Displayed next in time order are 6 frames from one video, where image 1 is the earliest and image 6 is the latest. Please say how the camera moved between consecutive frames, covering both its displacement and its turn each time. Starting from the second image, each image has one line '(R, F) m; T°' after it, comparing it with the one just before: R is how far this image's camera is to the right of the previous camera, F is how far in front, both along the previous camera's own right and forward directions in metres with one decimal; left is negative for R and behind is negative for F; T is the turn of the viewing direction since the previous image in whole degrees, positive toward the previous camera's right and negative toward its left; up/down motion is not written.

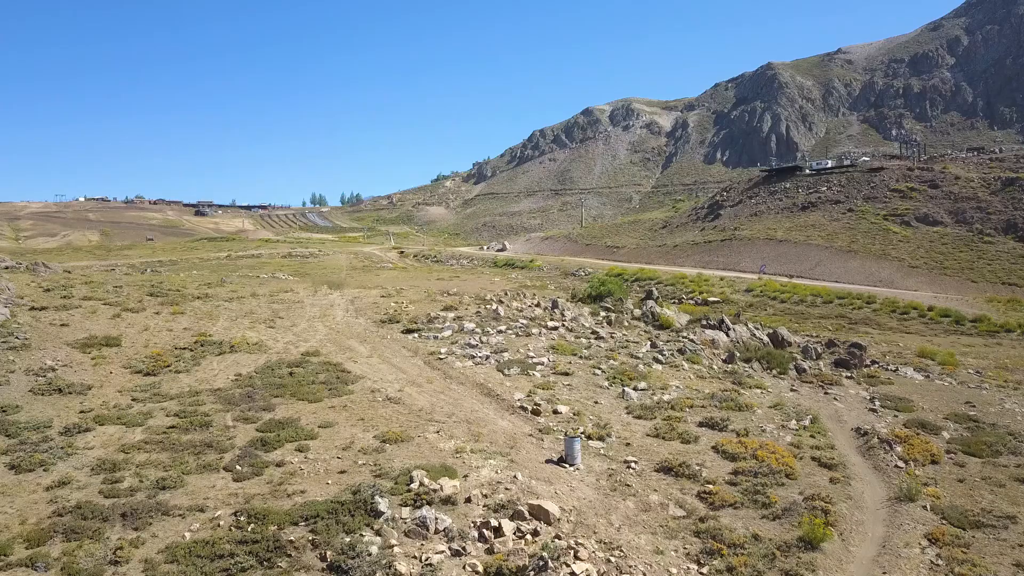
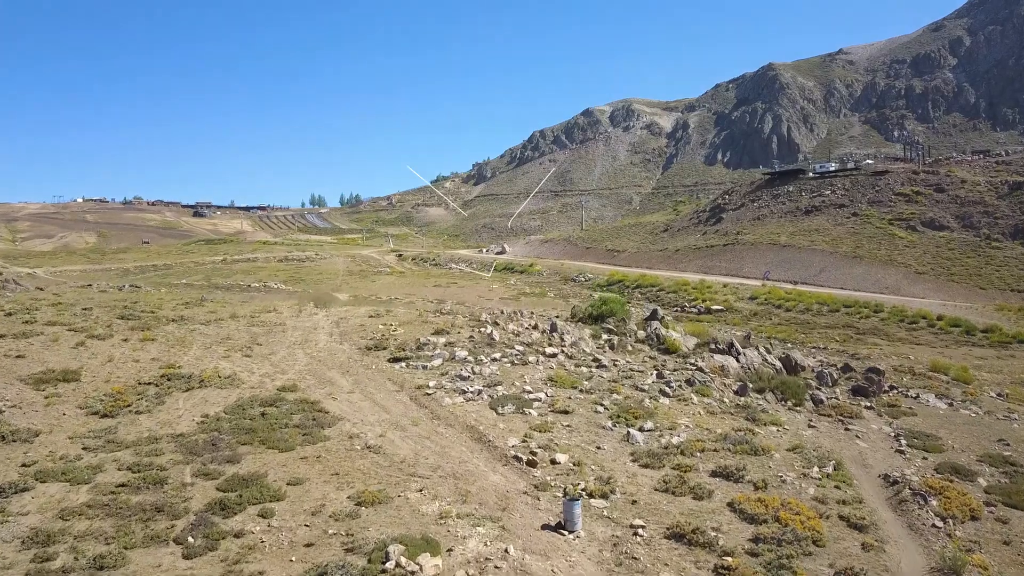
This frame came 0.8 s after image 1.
(+0.1, +1.0) m; 0°
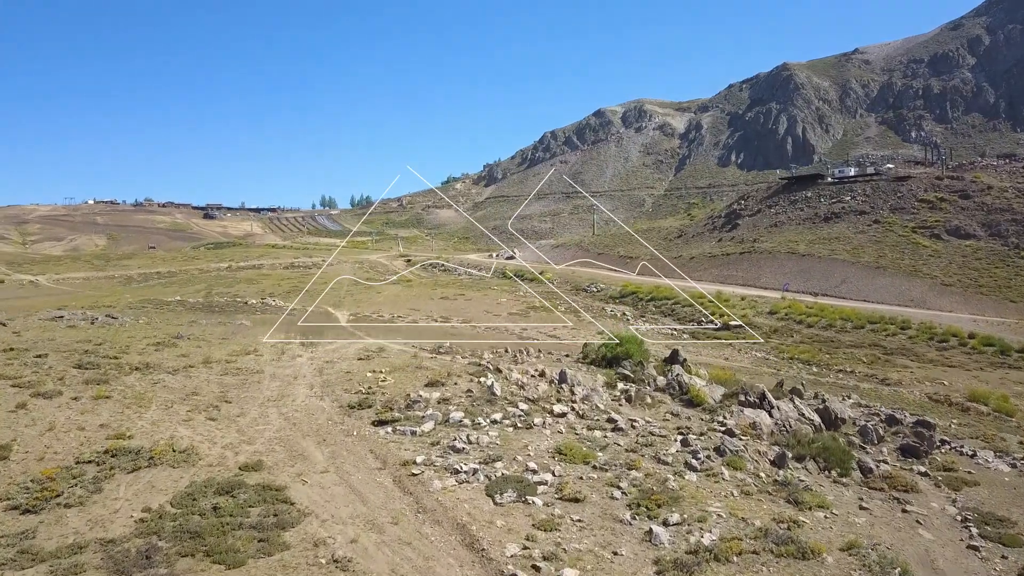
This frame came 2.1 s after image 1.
(+0.1, +1.7) m; -1°
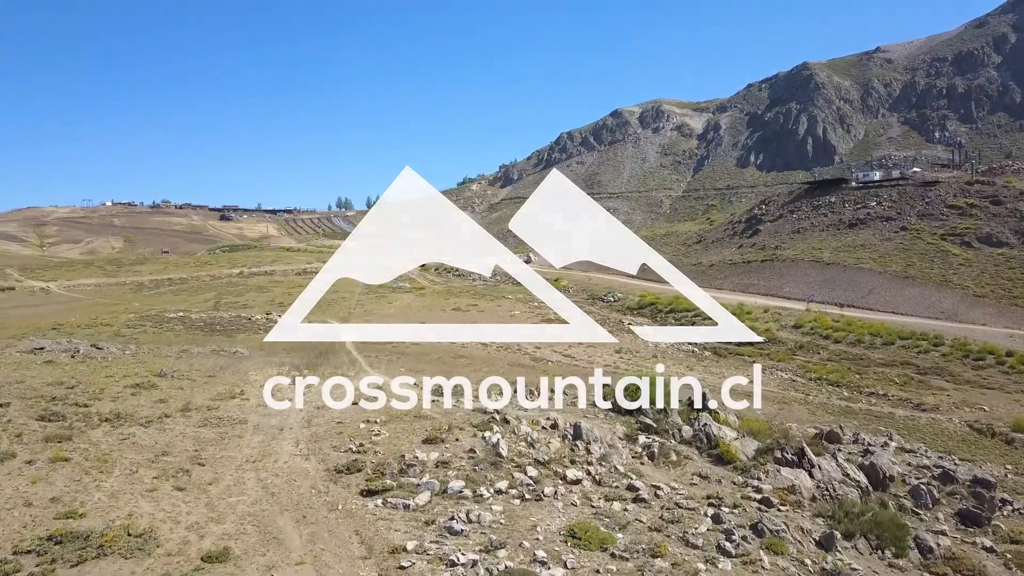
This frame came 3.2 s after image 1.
(+0.1, +1.4) m; -1°
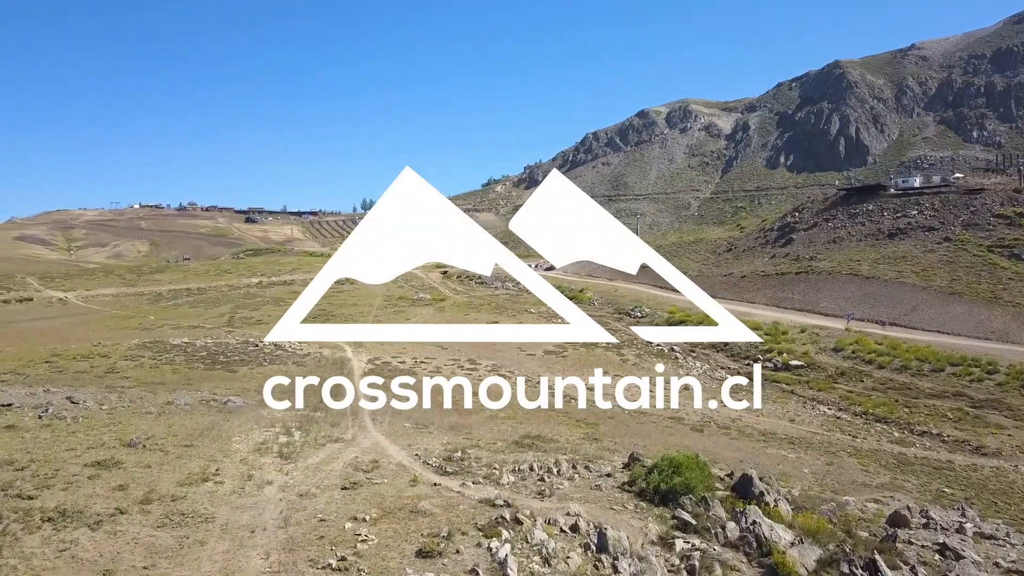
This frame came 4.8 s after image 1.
(+0.2, +2.0) m; -2°
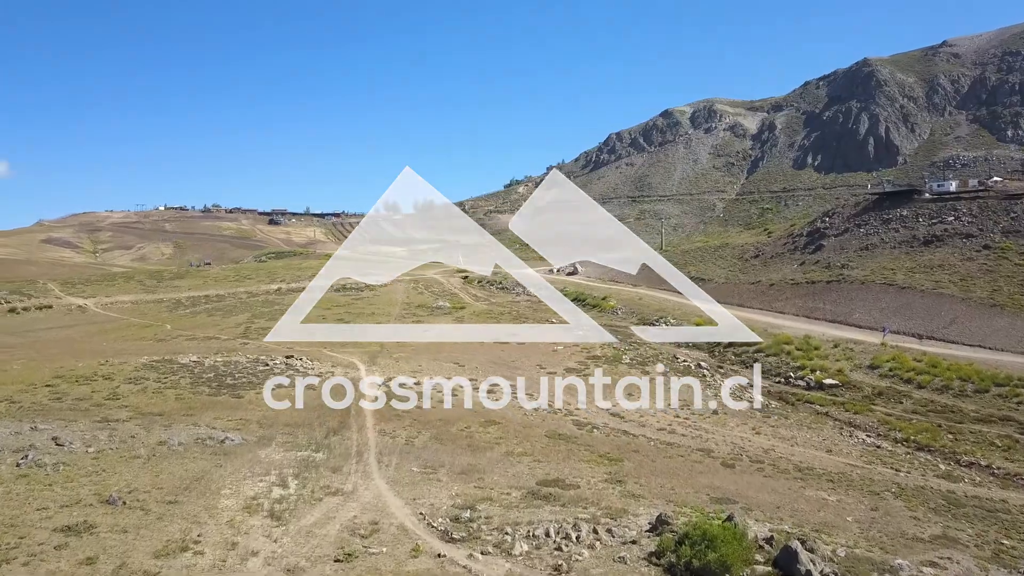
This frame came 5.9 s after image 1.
(+0.1, +1.4) m; -2°
